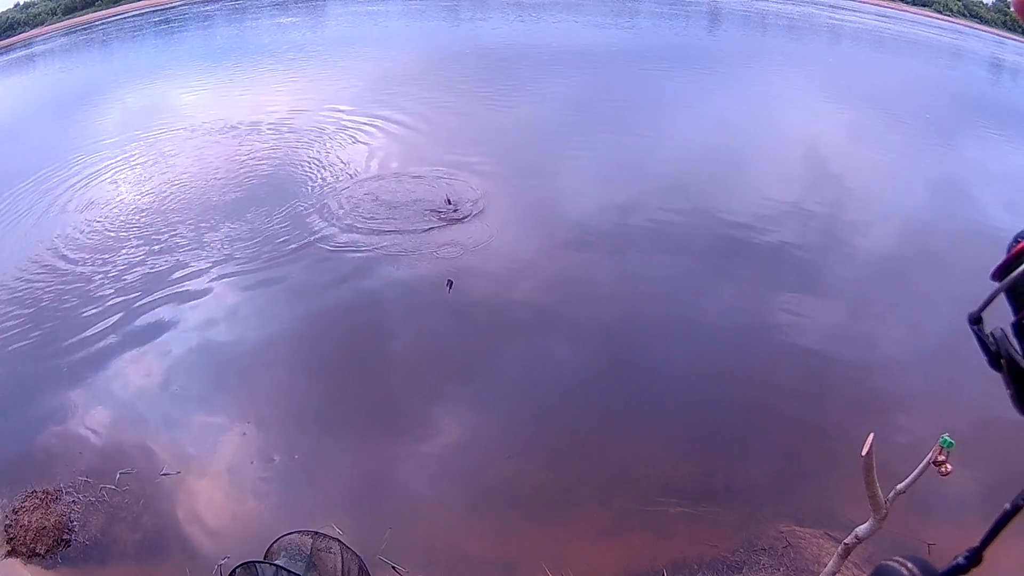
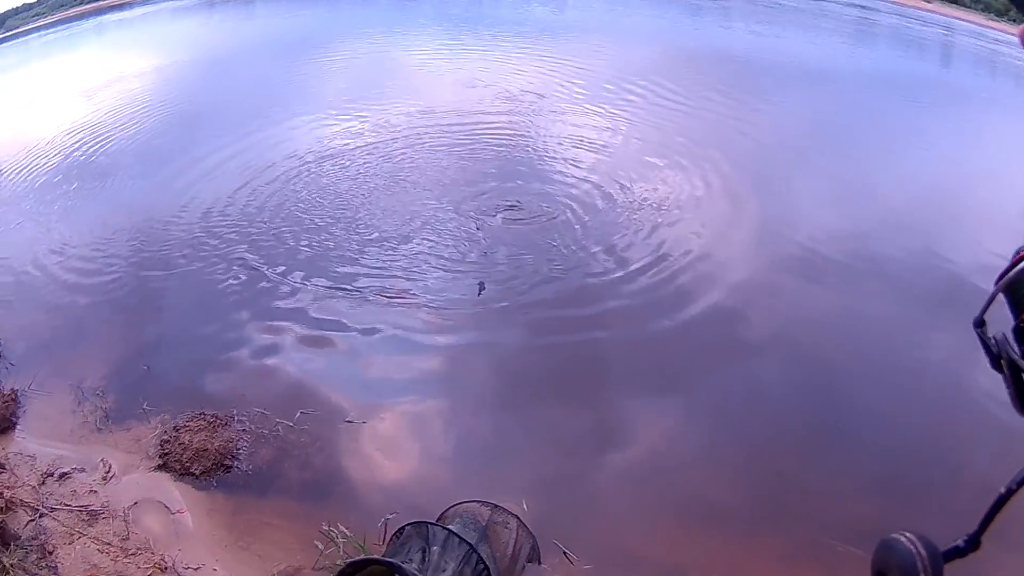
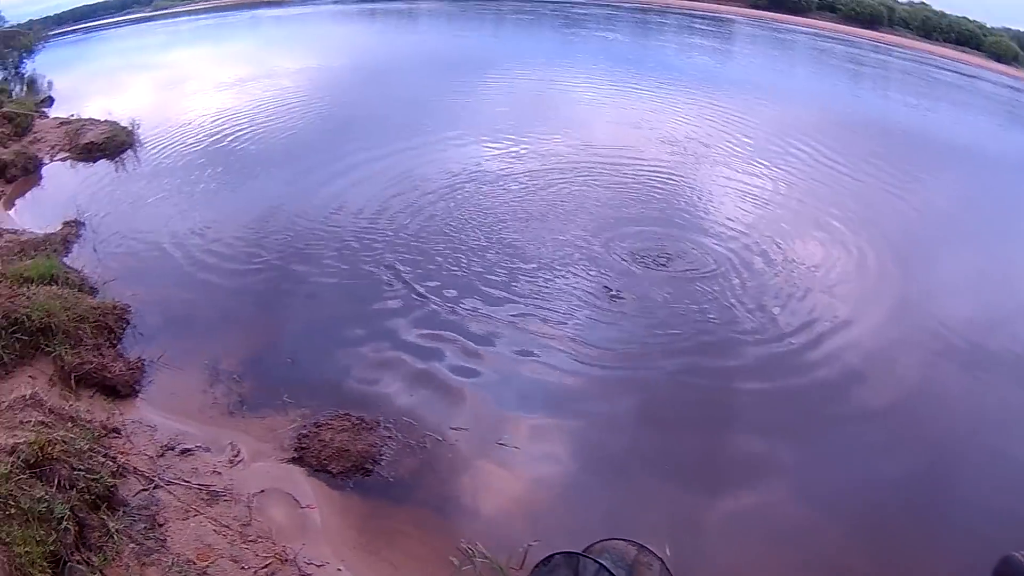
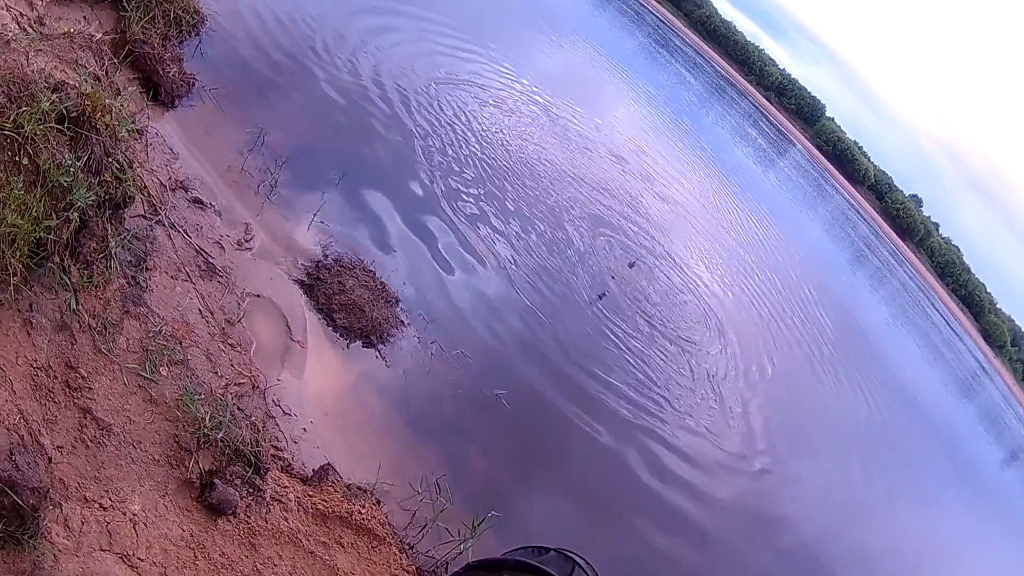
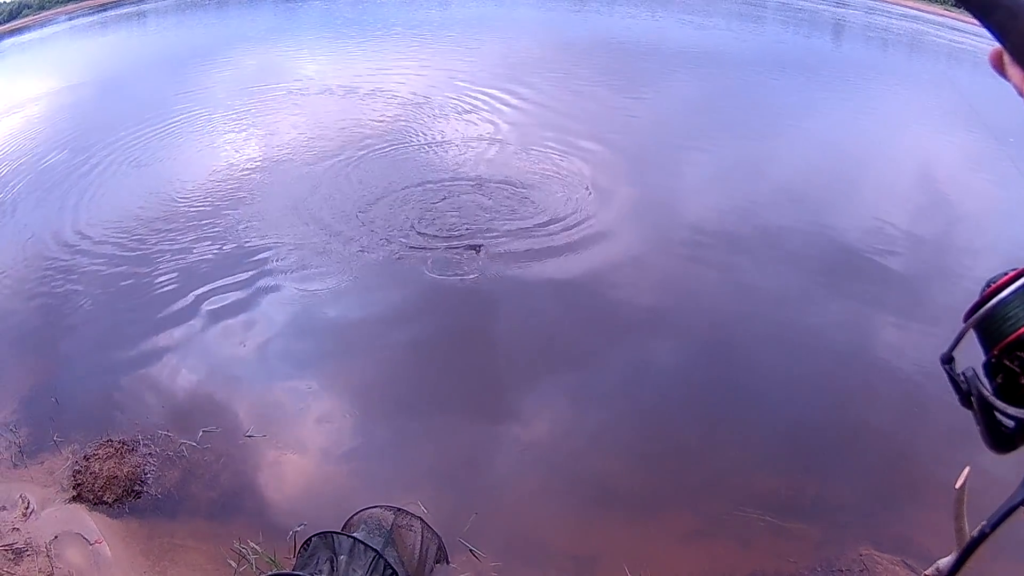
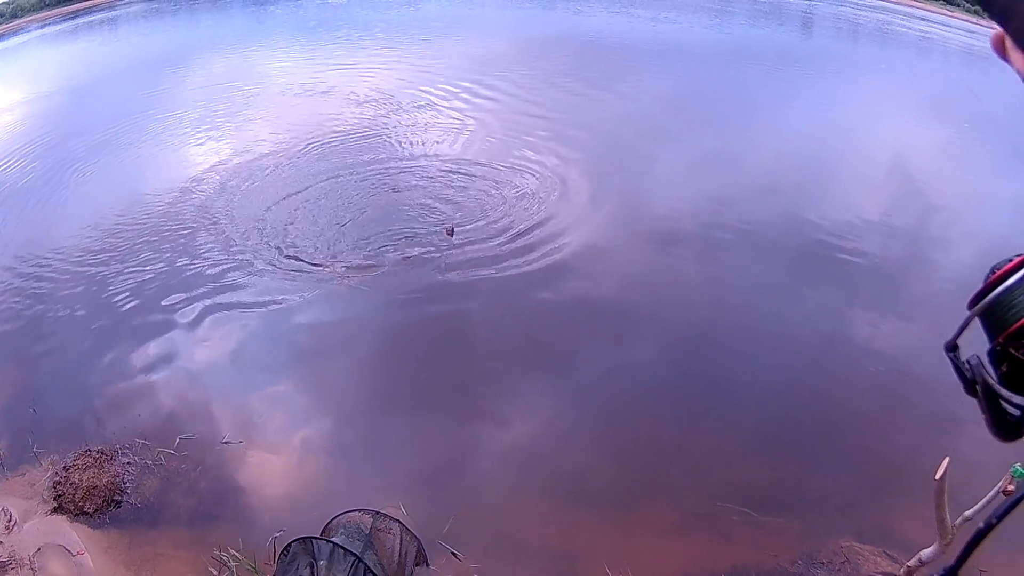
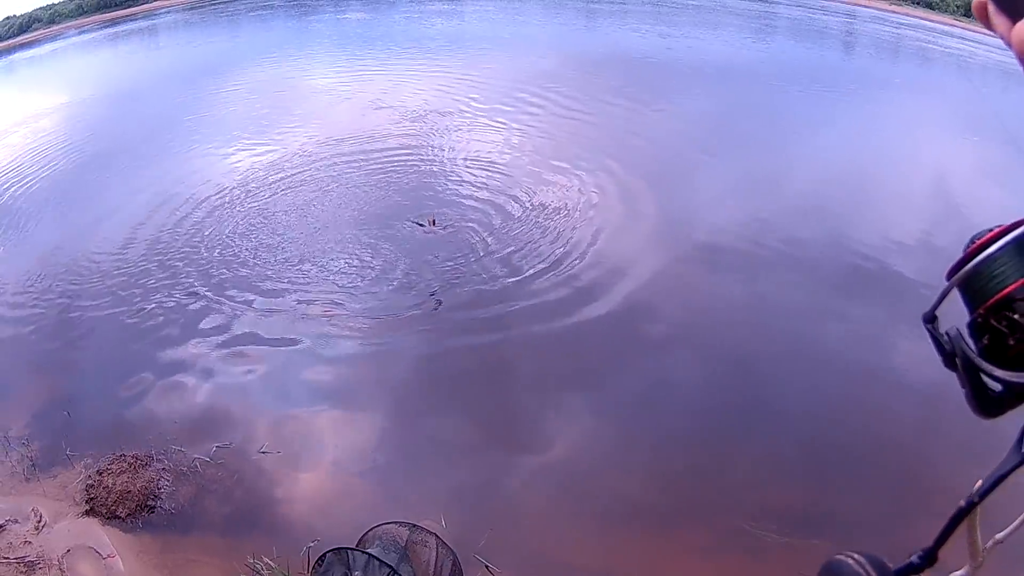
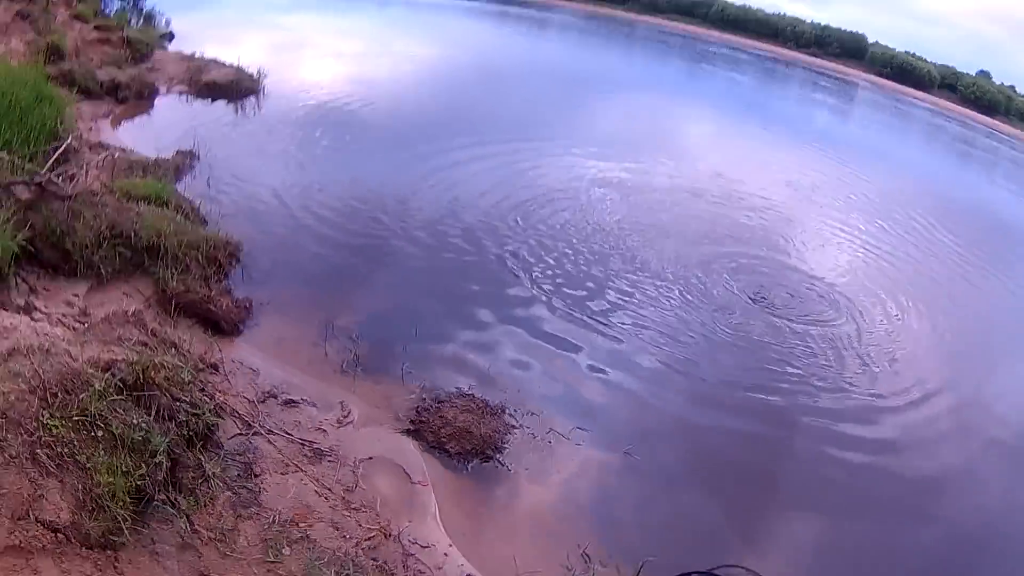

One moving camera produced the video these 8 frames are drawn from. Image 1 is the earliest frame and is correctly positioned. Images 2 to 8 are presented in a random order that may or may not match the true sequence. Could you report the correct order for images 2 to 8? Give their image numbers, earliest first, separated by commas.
5, 6, 7, 2, 3, 8, 4
